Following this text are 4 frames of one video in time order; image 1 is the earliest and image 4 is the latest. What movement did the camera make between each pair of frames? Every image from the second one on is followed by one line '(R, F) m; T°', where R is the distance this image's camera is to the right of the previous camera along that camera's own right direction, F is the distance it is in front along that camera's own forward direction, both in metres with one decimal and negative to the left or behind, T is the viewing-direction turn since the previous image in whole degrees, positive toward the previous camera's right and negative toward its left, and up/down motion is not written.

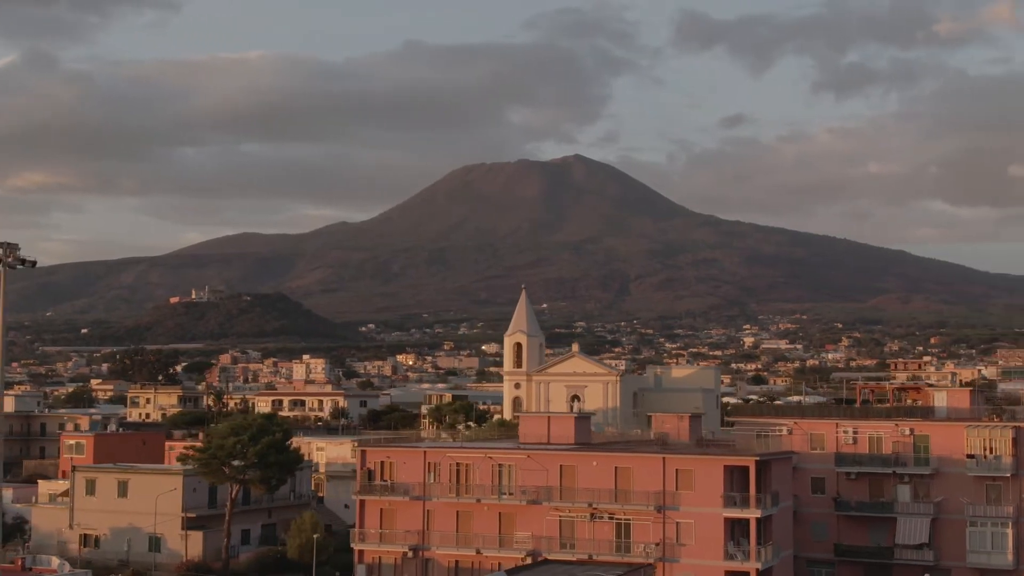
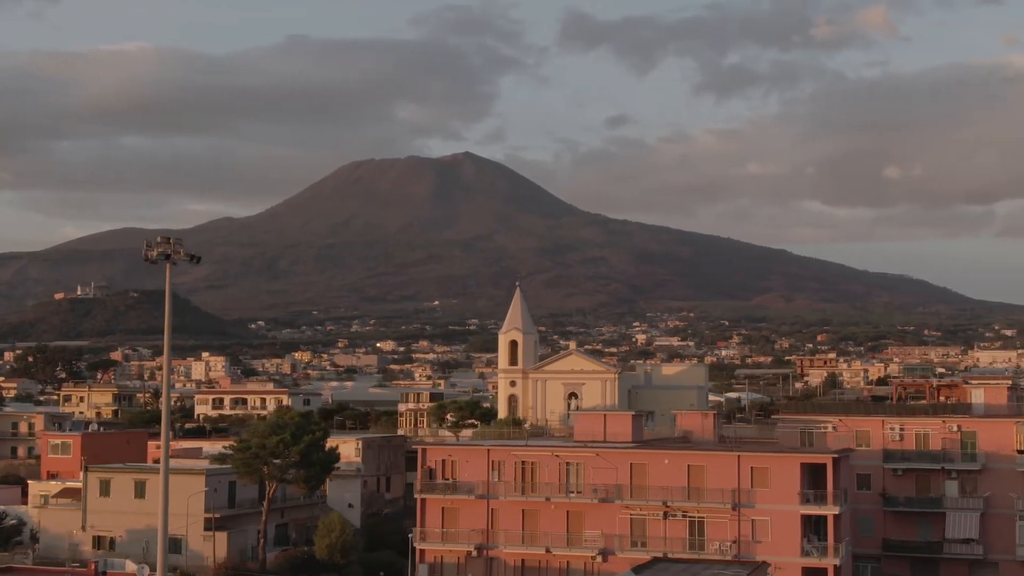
(-6.0, +0.4) m; +4°
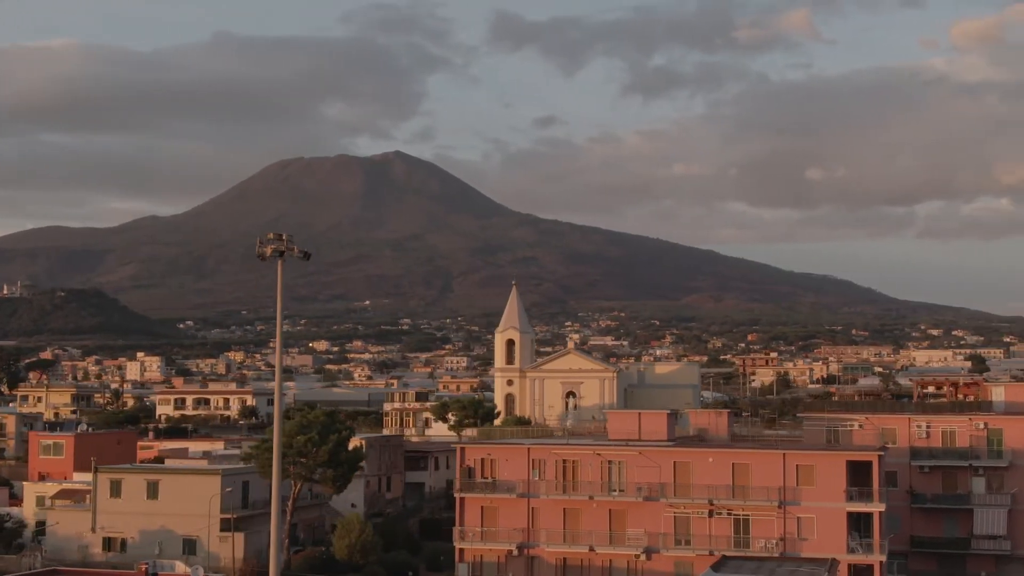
(-3.8, +0.2) m; +3°
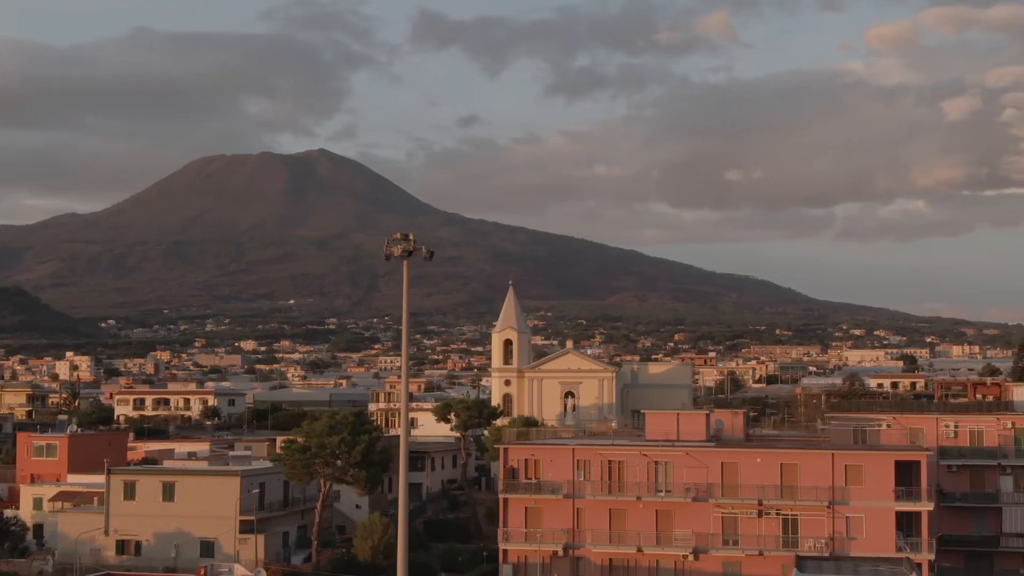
(-4.1, +0.2) m; +3°
